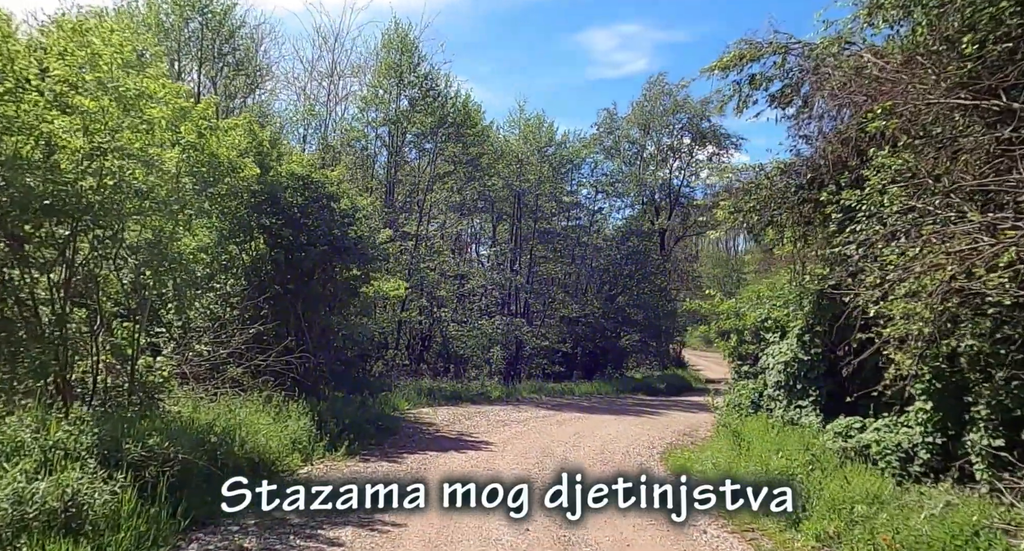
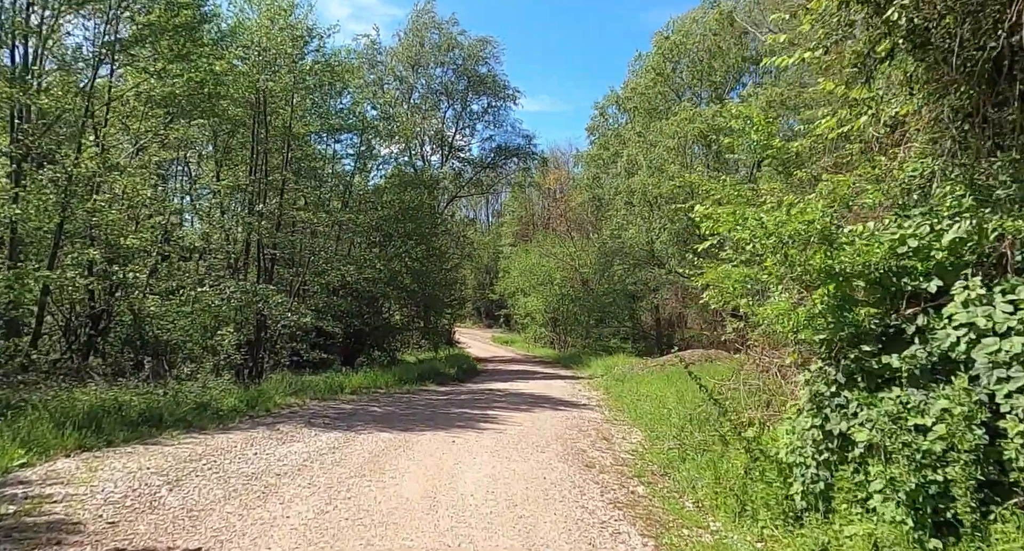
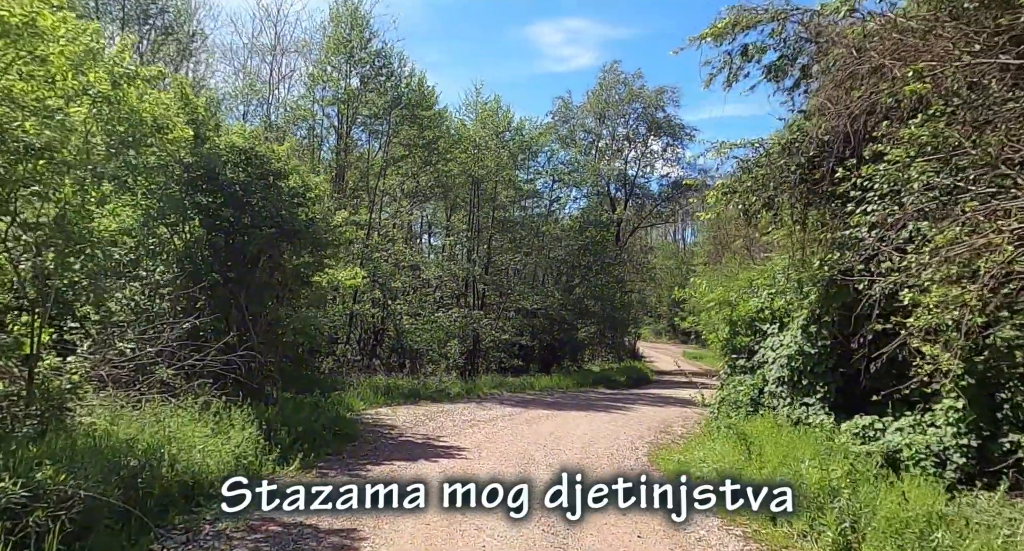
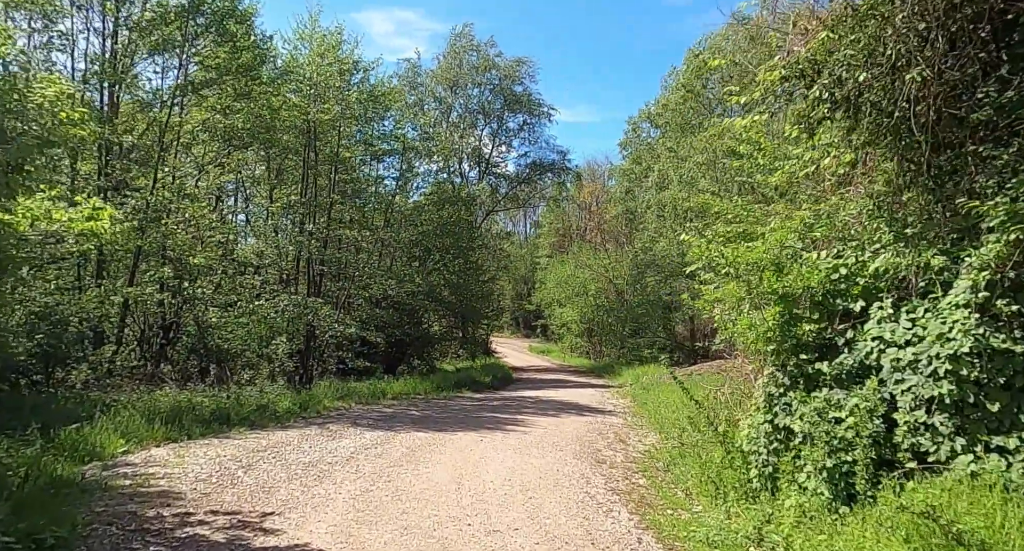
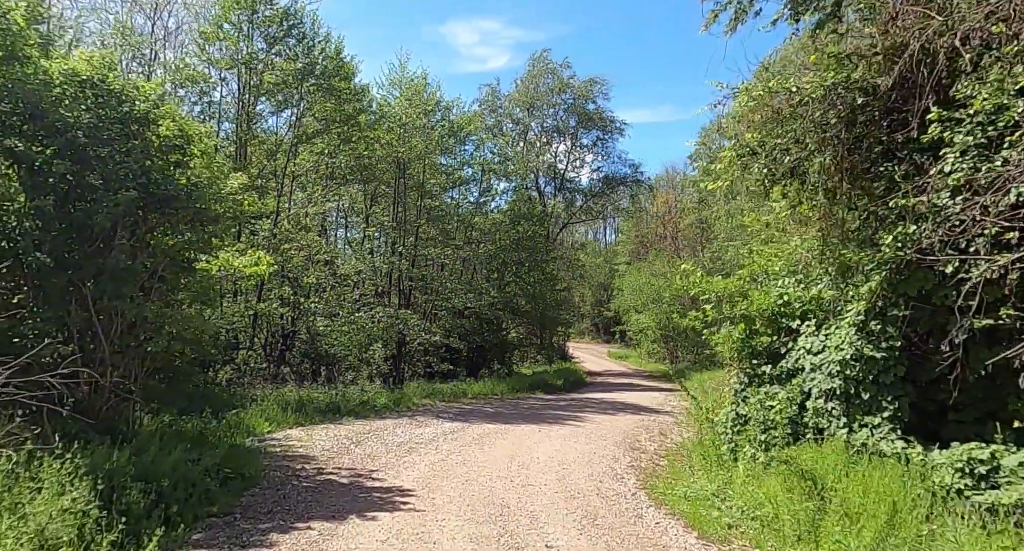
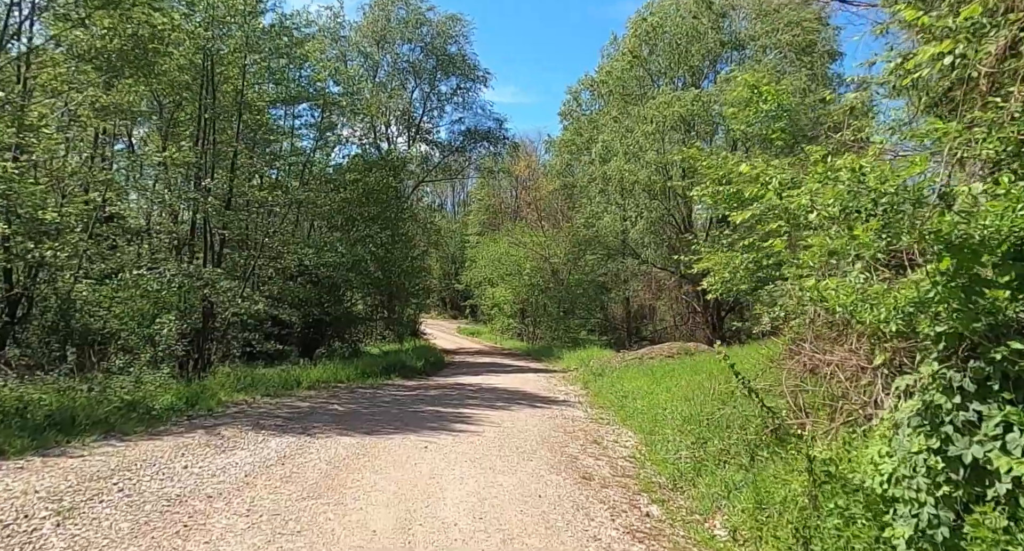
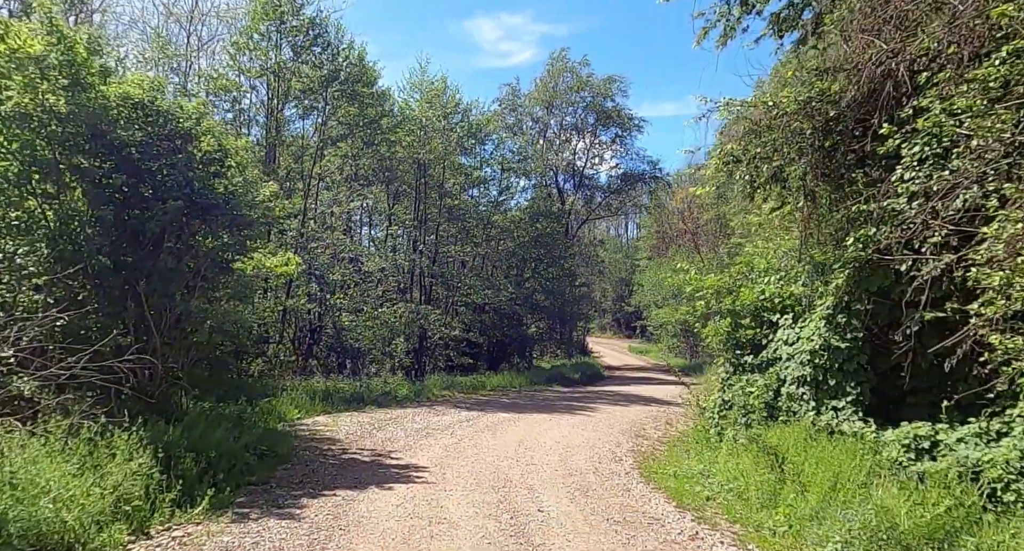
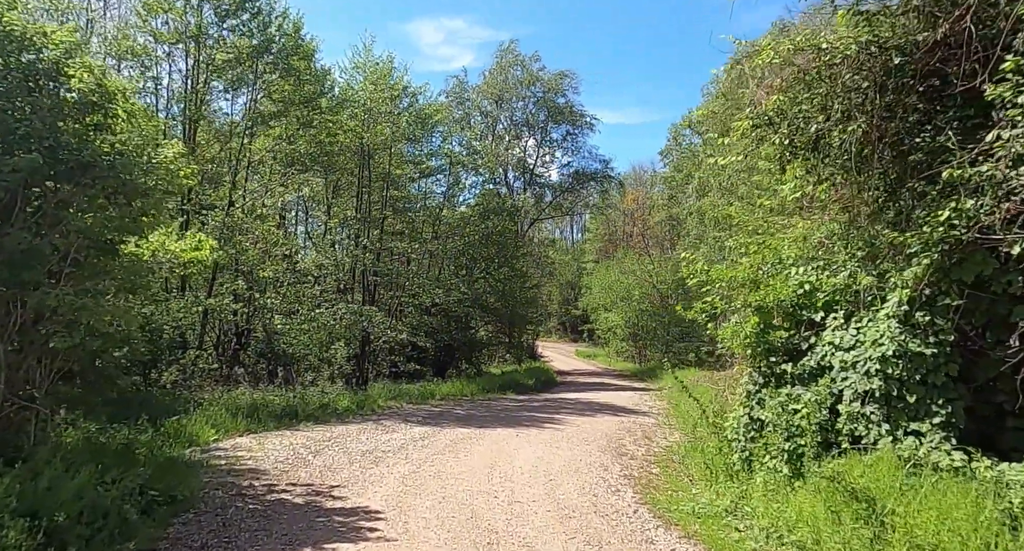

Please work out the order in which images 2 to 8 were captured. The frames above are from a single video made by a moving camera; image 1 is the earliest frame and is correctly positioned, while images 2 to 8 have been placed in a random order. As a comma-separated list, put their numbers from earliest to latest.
3, 7, 5, 8, 4, 2, 6
